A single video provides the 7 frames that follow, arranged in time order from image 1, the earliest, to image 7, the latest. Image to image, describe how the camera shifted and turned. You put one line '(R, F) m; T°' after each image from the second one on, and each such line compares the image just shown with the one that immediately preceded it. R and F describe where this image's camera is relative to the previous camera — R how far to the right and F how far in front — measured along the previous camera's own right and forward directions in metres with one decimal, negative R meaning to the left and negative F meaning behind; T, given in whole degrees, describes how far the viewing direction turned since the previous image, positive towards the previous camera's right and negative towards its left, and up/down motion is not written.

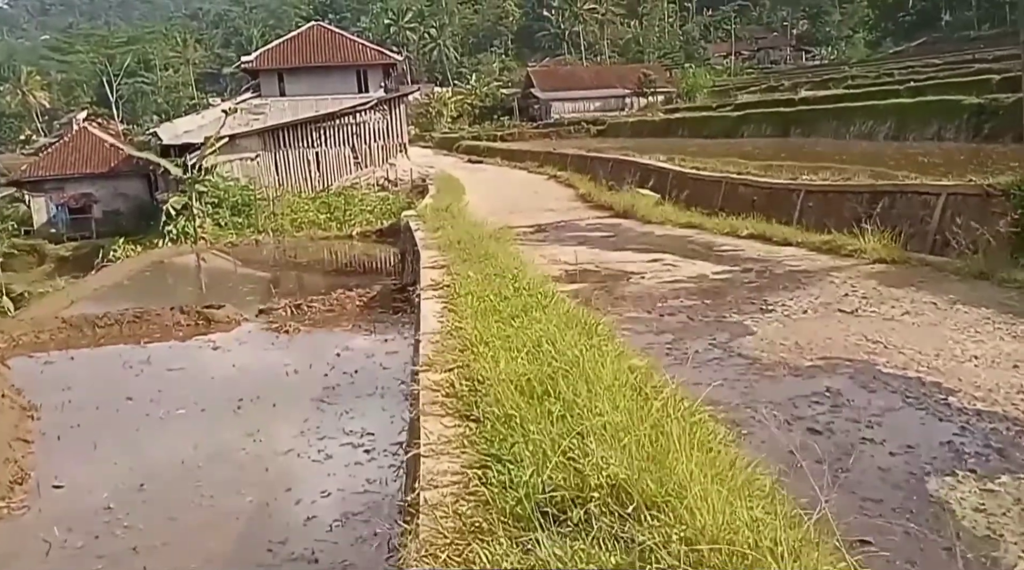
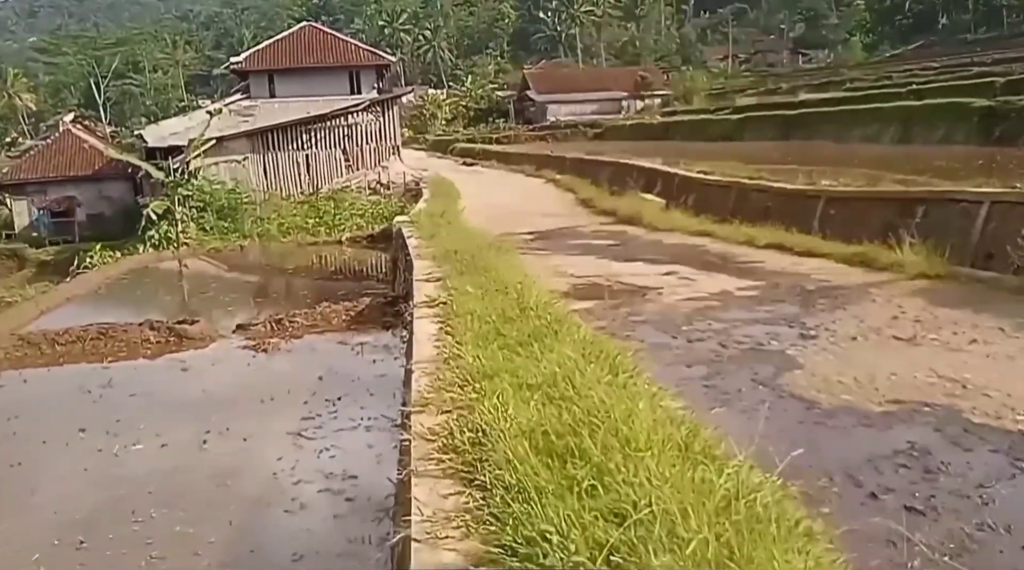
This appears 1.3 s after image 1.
(-0.1, +1.0) m; 0°
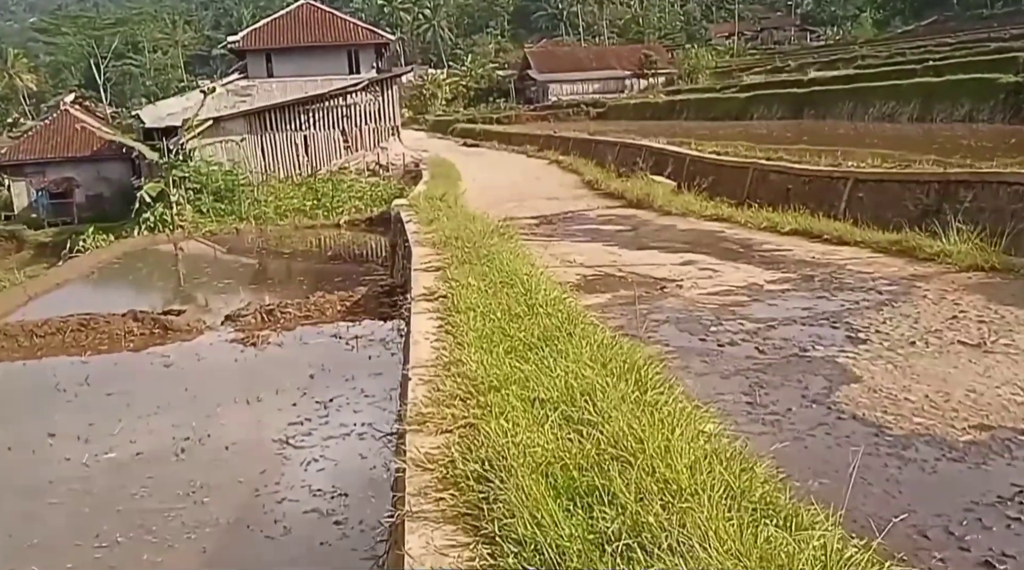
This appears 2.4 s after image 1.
(0.0, +0.8) m; 0°
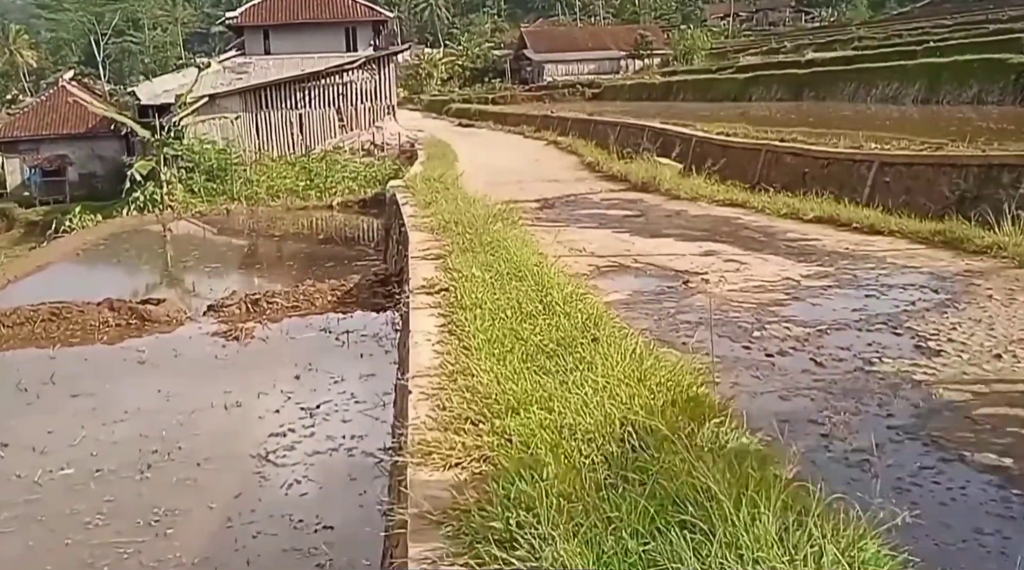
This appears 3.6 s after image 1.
(-0.1, +0.8) m; 0°
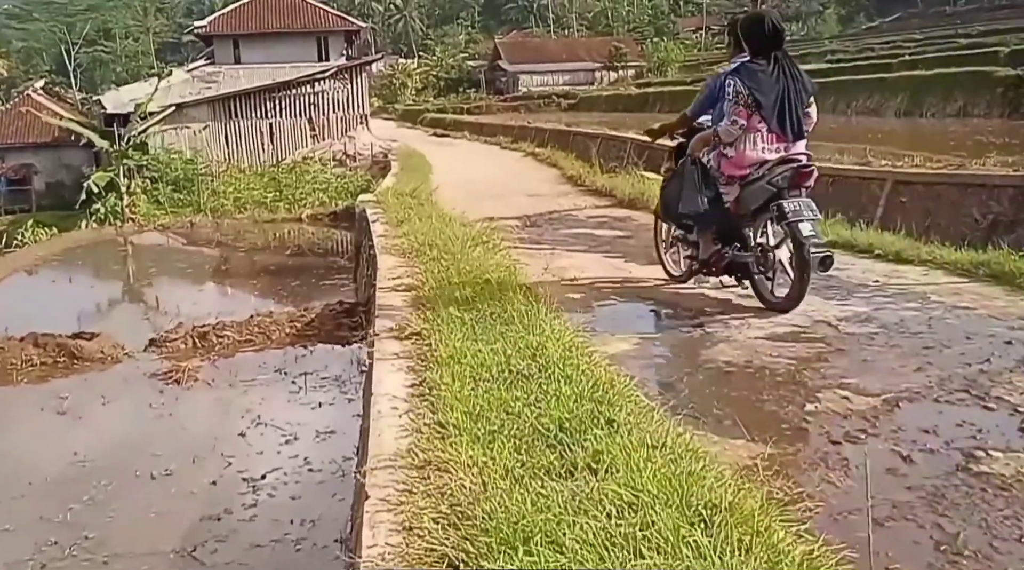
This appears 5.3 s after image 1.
(-0.1, +1.2) m; +1°
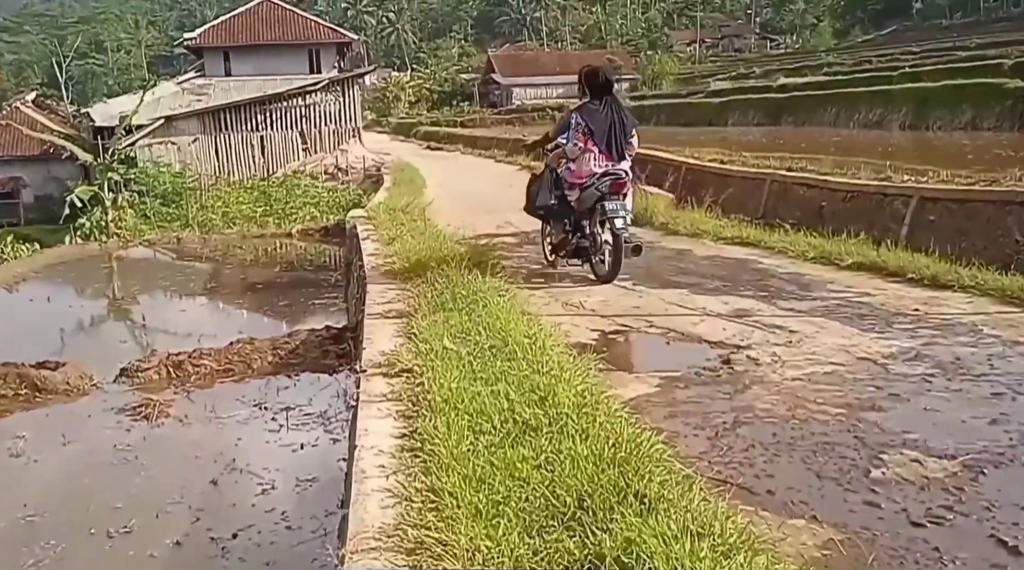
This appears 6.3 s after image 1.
(-0.1, +0.8) m; 0°
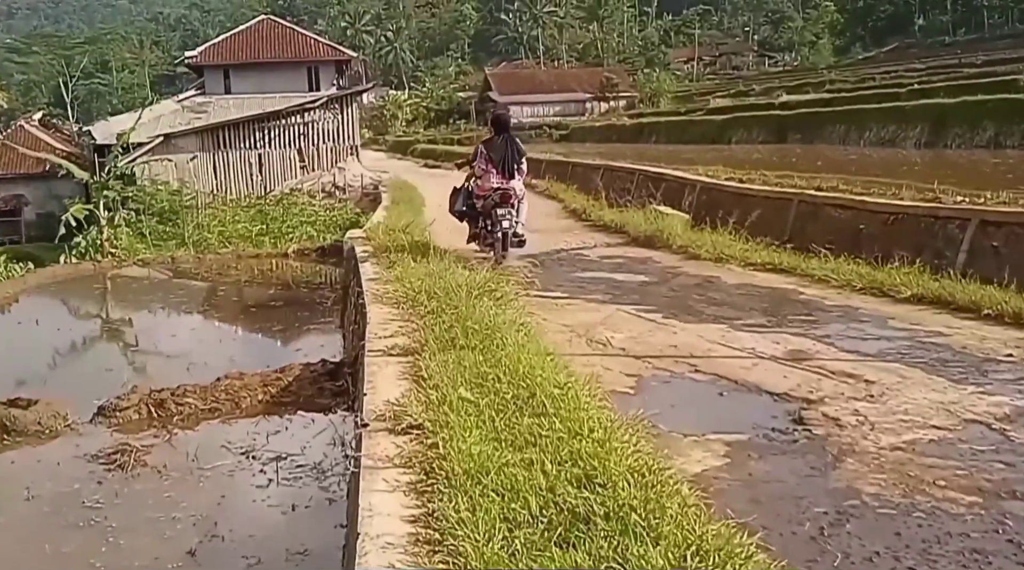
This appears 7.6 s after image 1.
(-0.2, +1.0) m; 0°
